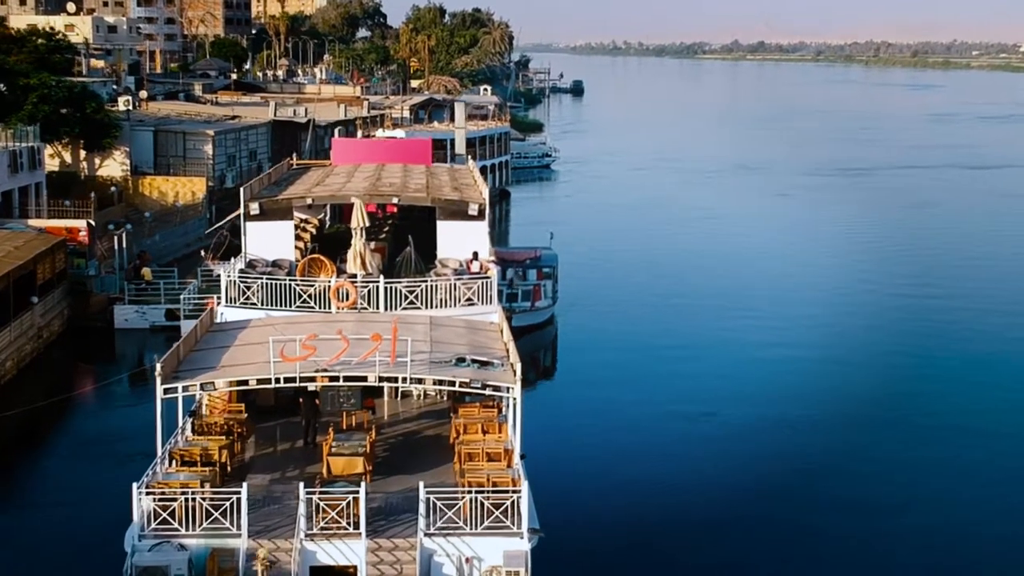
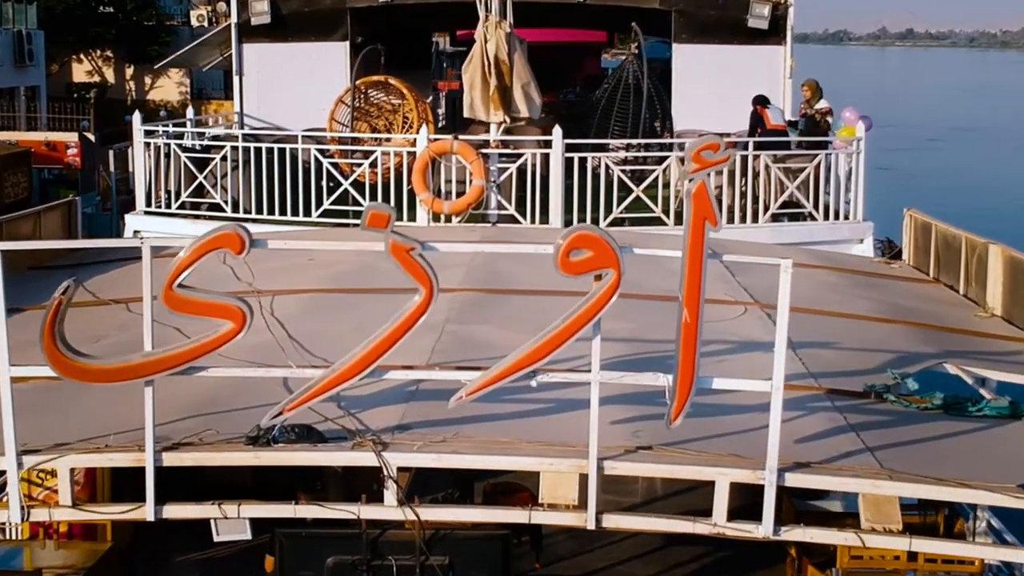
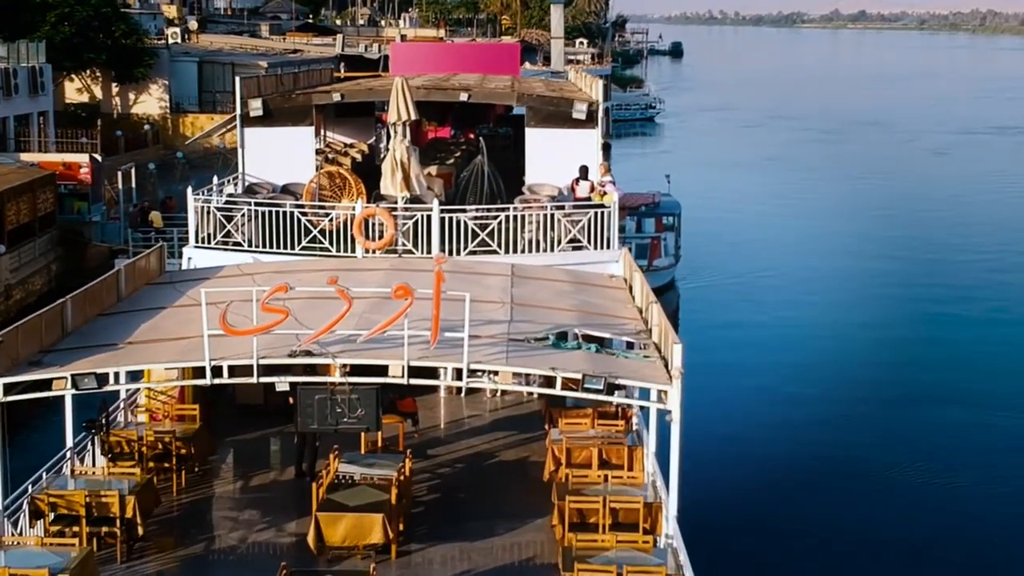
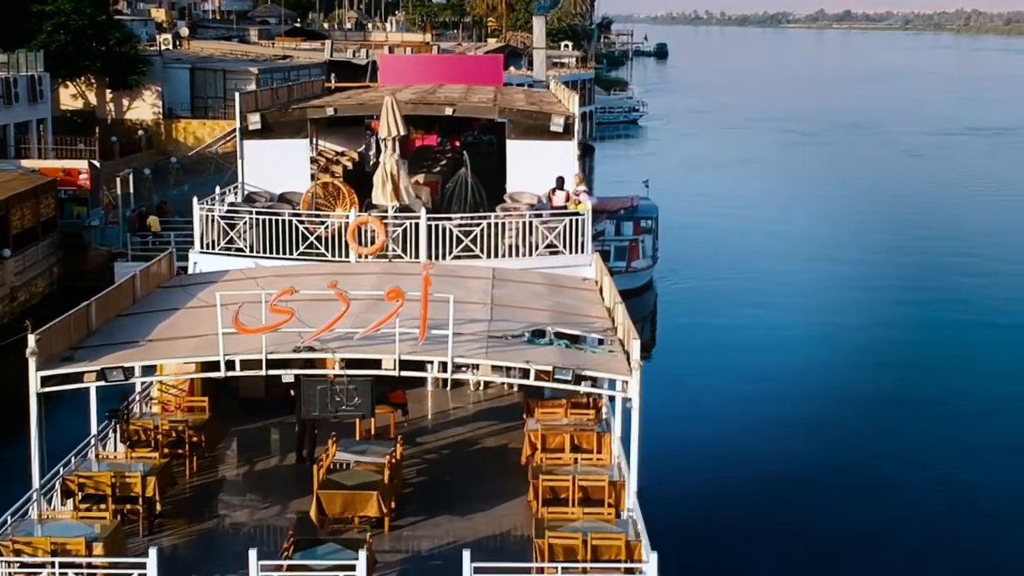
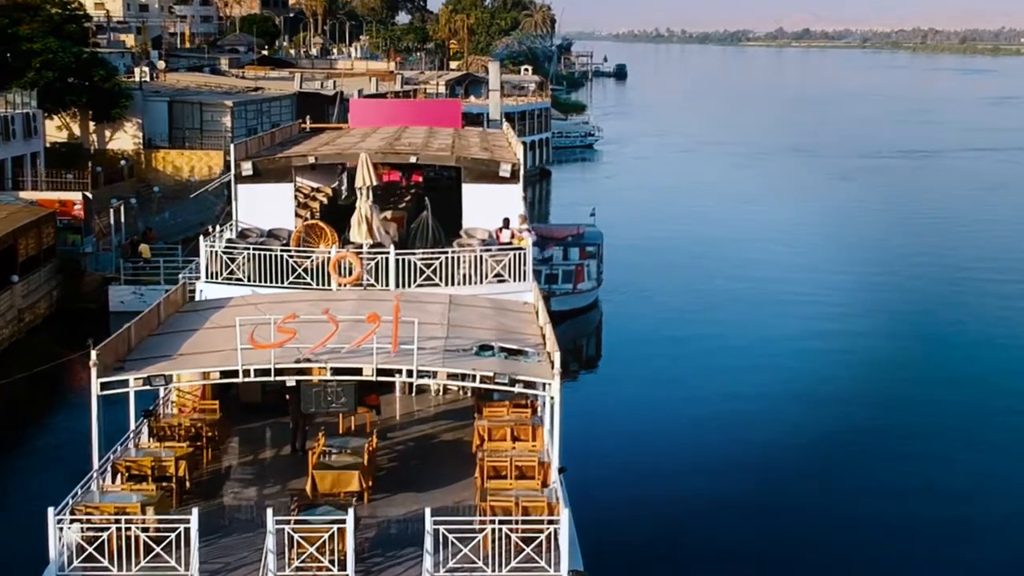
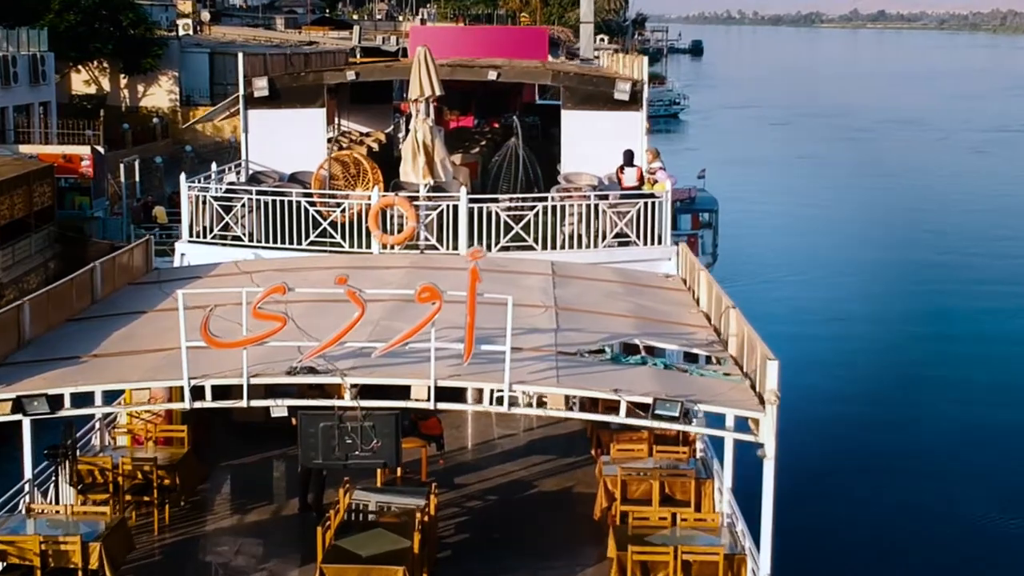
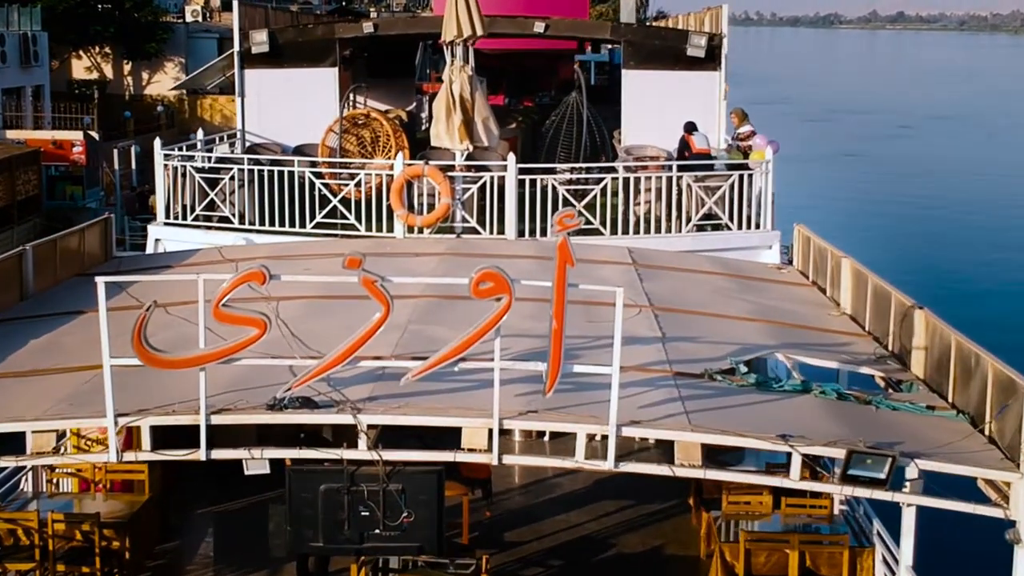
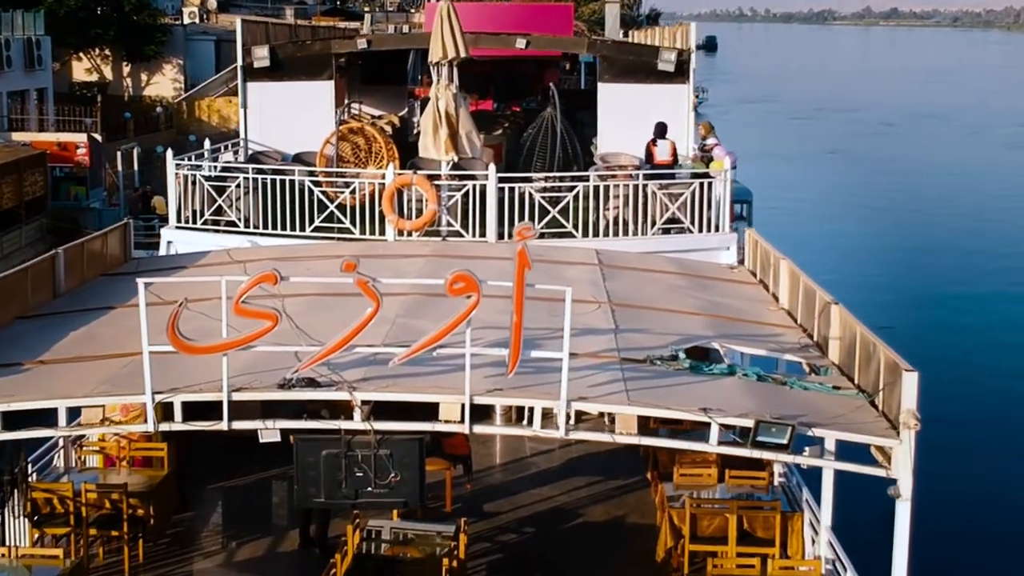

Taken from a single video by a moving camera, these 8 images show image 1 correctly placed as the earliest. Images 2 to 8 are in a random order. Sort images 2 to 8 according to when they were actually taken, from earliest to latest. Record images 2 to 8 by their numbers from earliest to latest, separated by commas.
5, 4, 3, 6, 8, 7, 2
